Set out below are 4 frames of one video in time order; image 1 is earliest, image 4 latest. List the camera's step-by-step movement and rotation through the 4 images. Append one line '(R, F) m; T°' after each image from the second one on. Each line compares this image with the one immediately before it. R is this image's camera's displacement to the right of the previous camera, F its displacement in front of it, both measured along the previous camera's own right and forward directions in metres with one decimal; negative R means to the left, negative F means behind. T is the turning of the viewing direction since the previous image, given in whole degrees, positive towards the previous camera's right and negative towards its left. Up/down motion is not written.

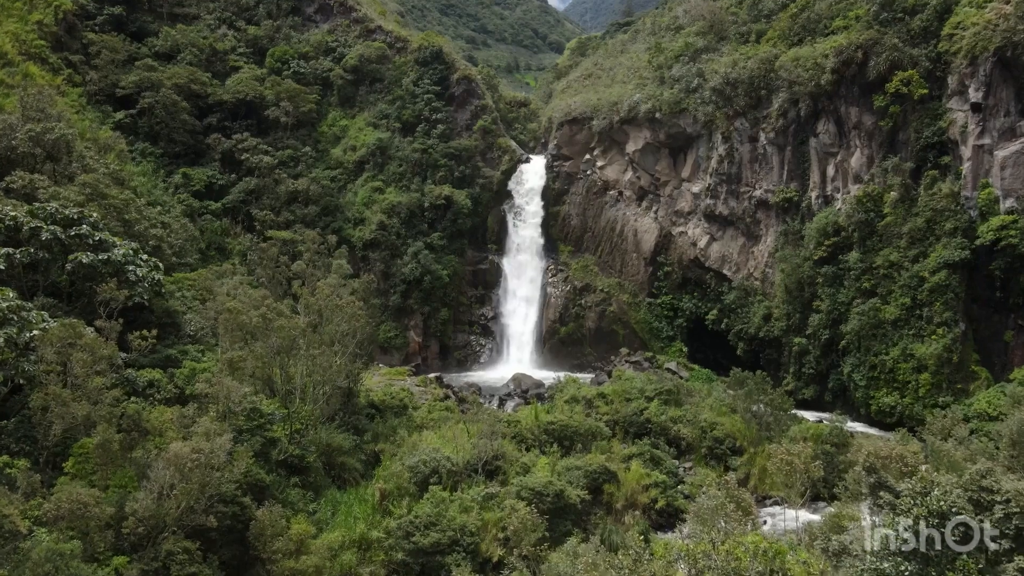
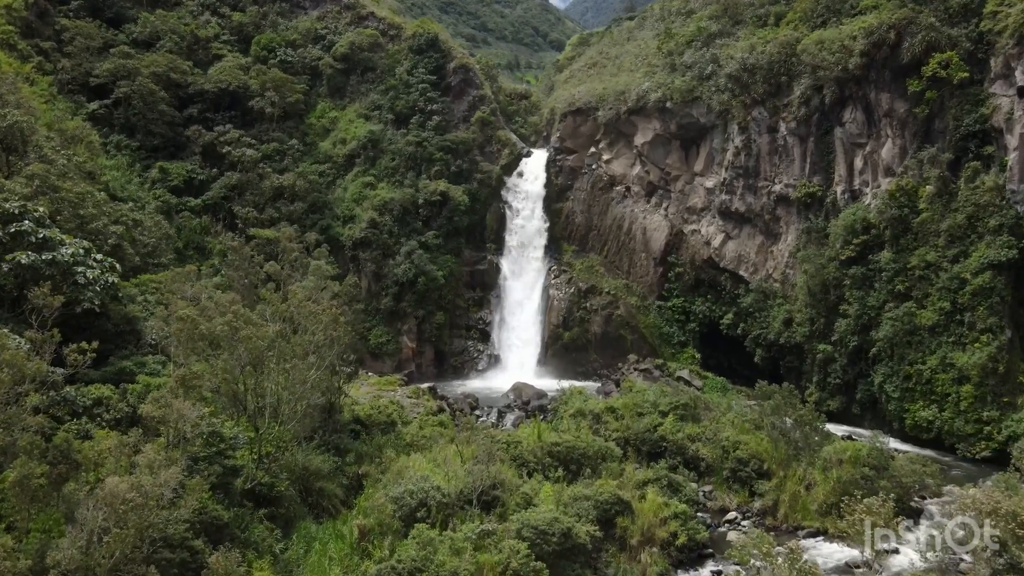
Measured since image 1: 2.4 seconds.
(0.0, +1.7) m; 0°
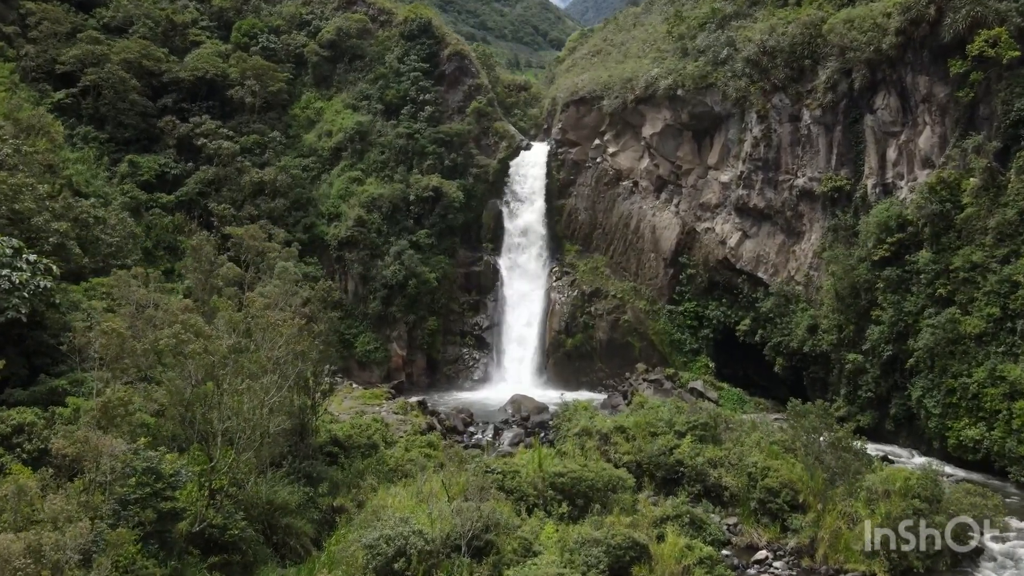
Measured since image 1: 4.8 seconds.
(+0.1, +1.9) m; 0°
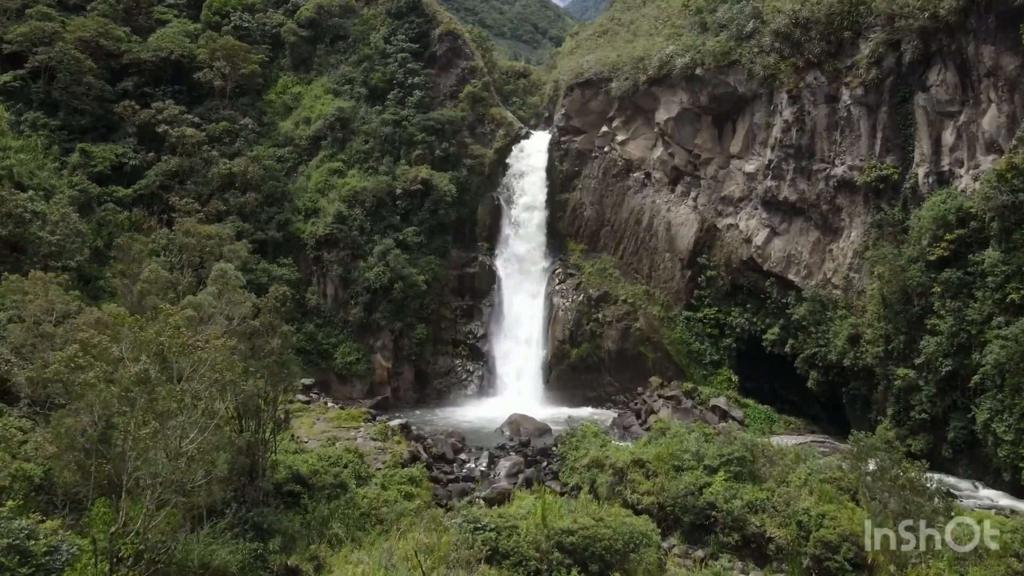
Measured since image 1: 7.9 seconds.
(+0.1, +2.5) m; 0°
